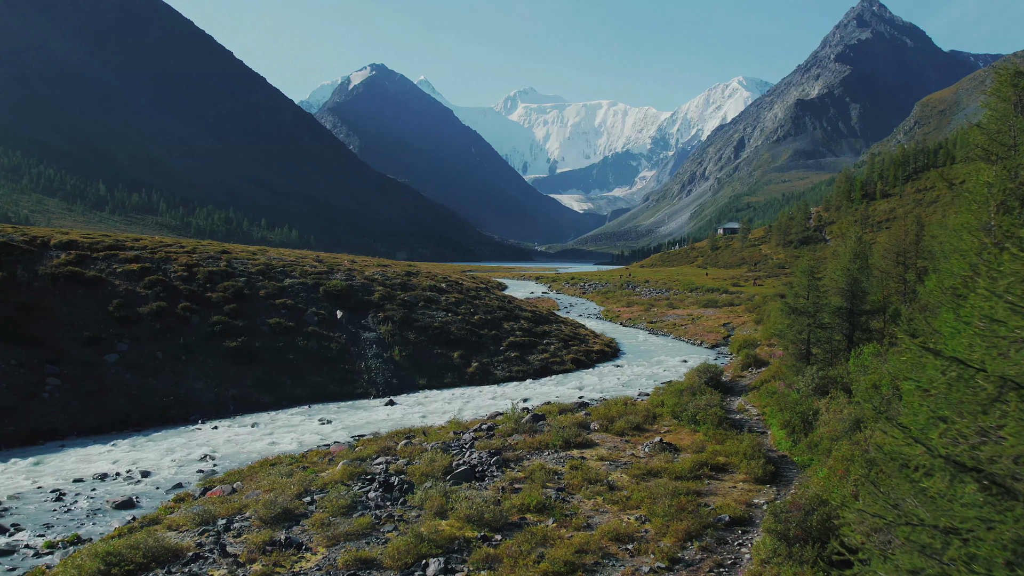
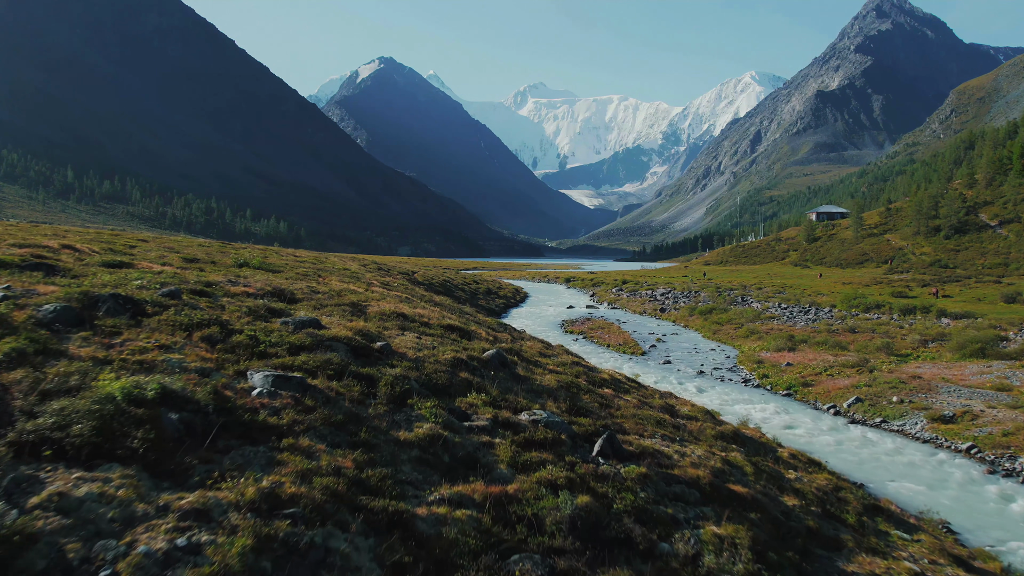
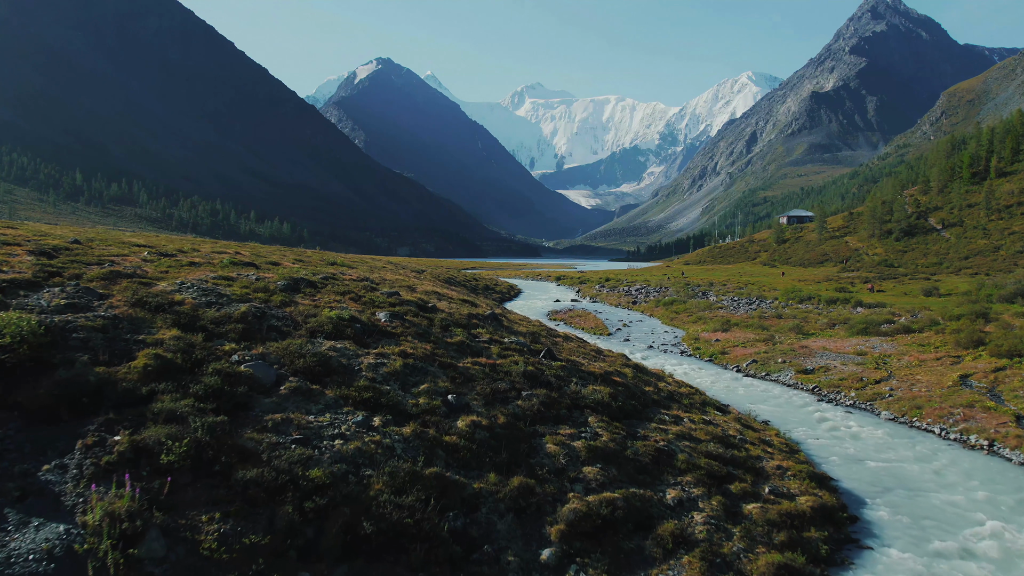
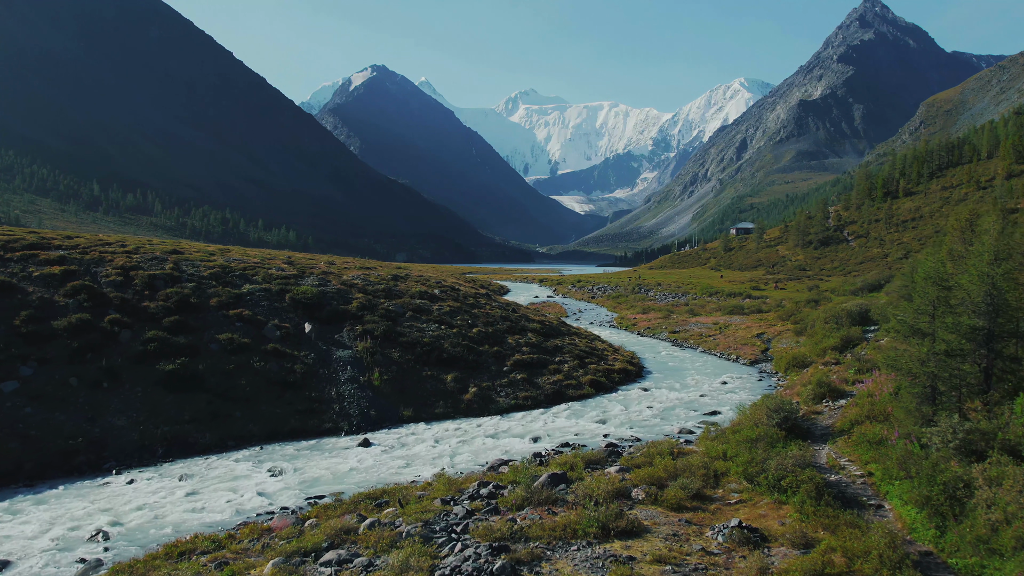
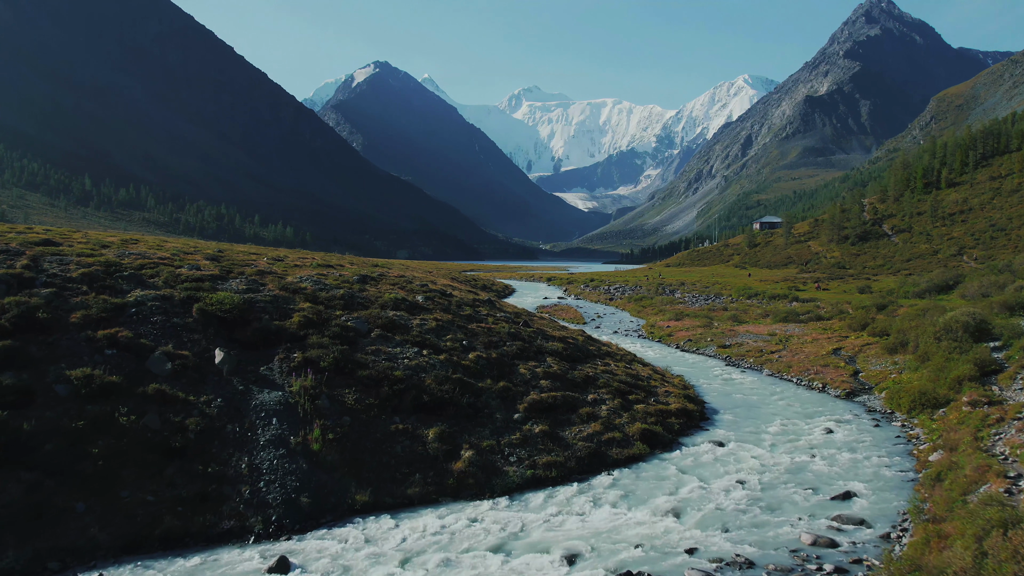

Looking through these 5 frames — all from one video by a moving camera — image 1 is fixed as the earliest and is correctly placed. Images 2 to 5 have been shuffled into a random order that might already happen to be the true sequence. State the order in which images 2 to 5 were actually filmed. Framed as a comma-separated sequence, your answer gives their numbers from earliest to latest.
4, 5, 3, 2
